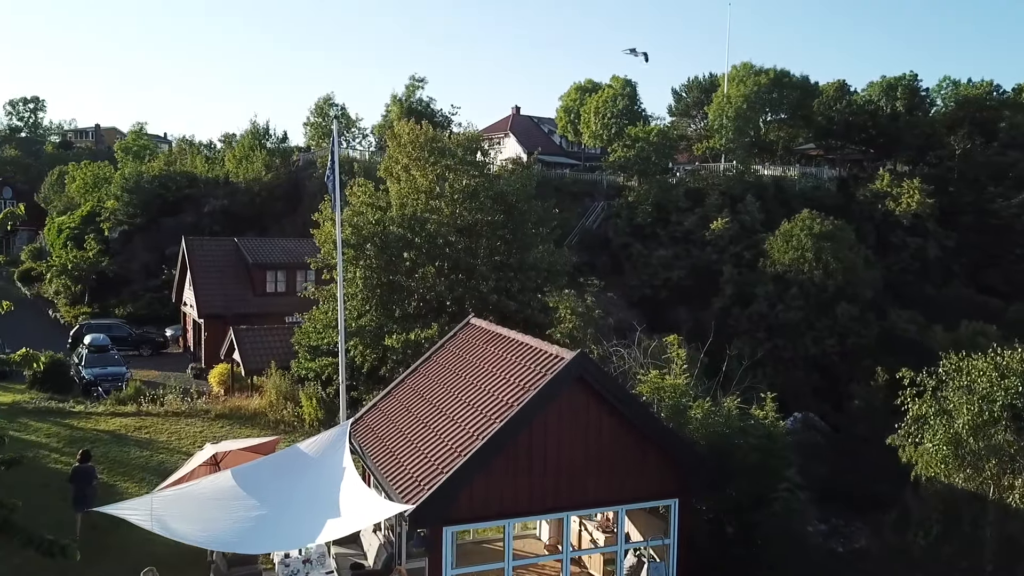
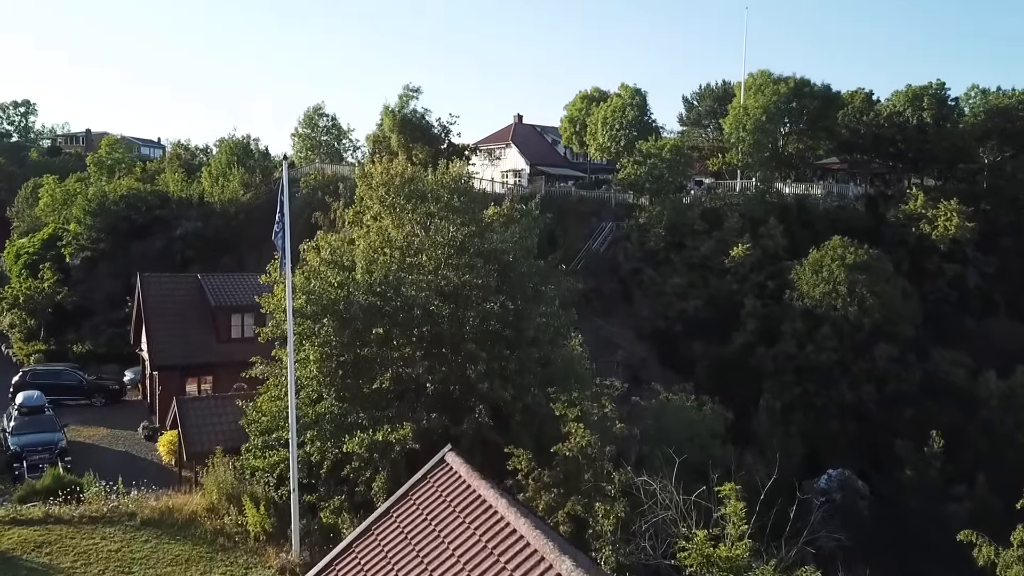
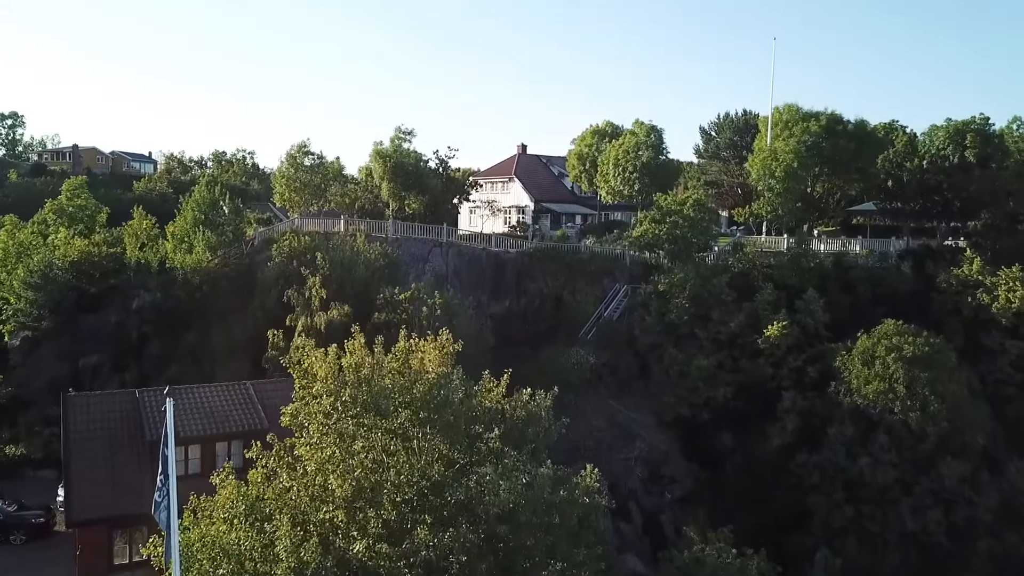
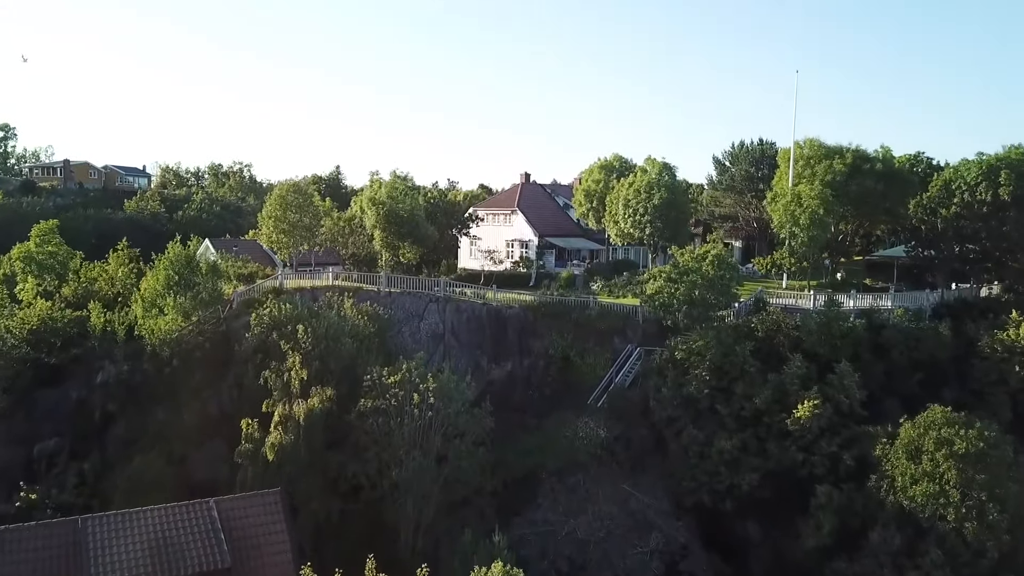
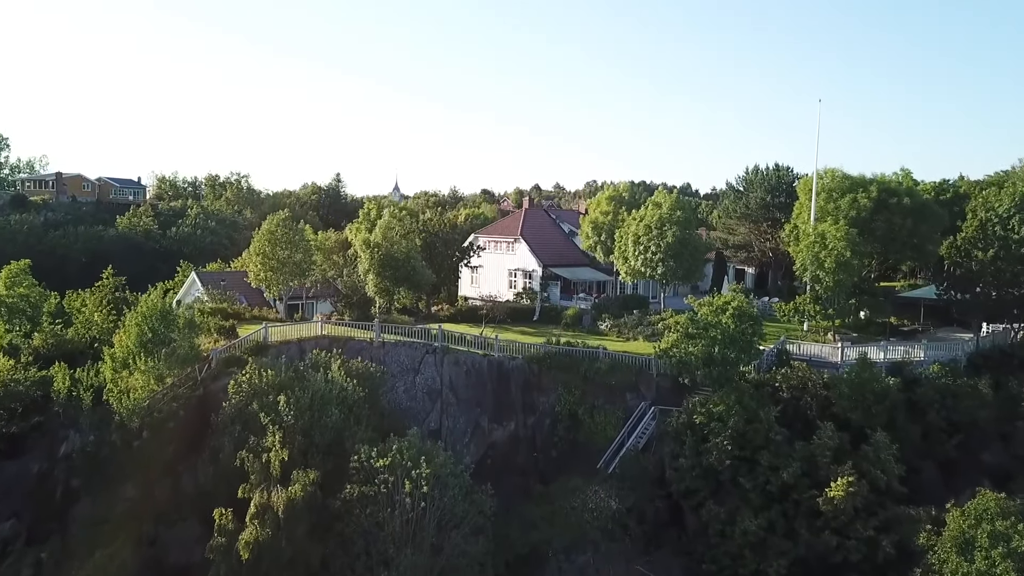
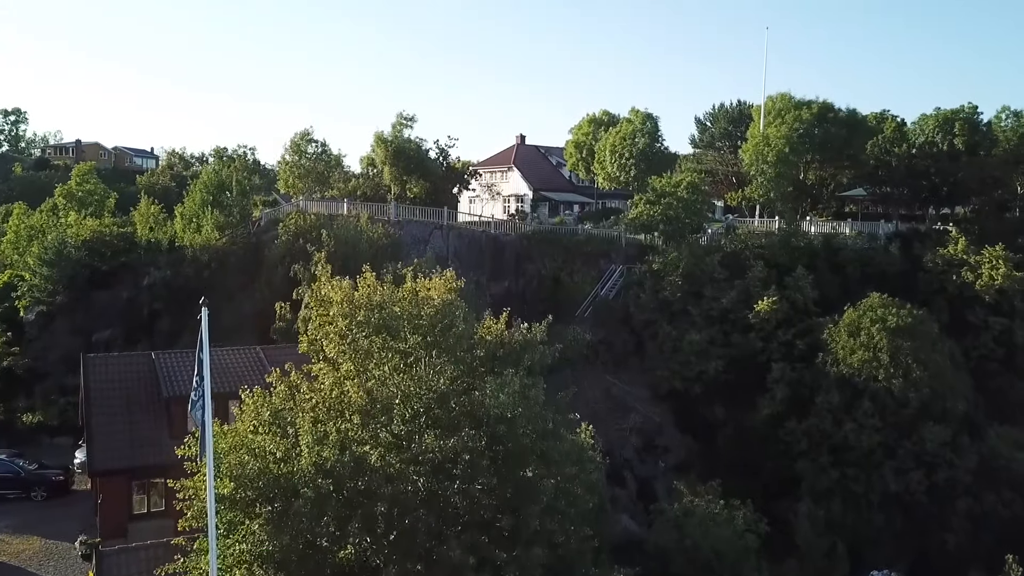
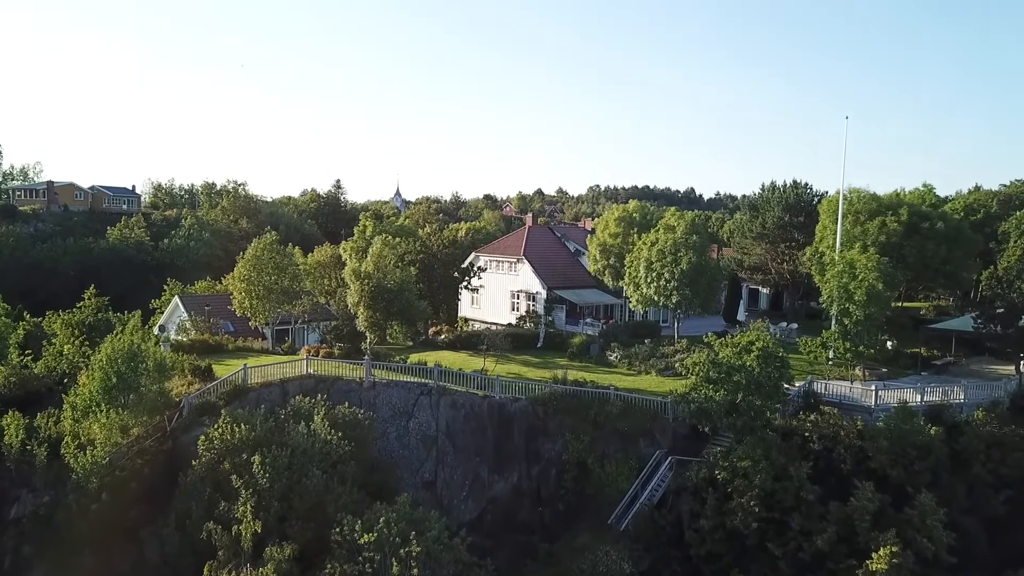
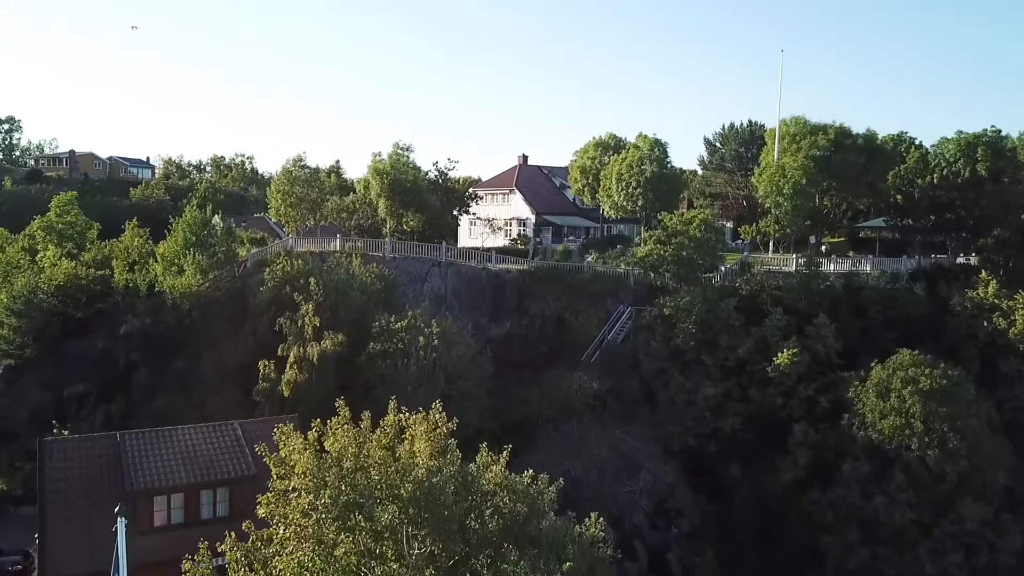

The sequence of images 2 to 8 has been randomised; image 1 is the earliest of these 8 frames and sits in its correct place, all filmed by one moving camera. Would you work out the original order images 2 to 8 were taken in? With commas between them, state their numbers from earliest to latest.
2, 6, 3, 8, 4, 5, 7
